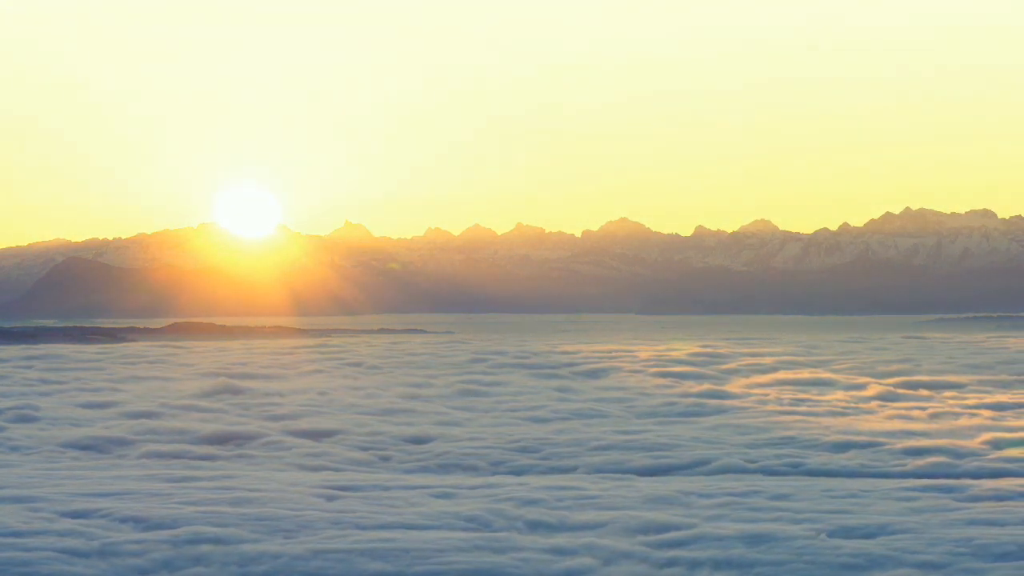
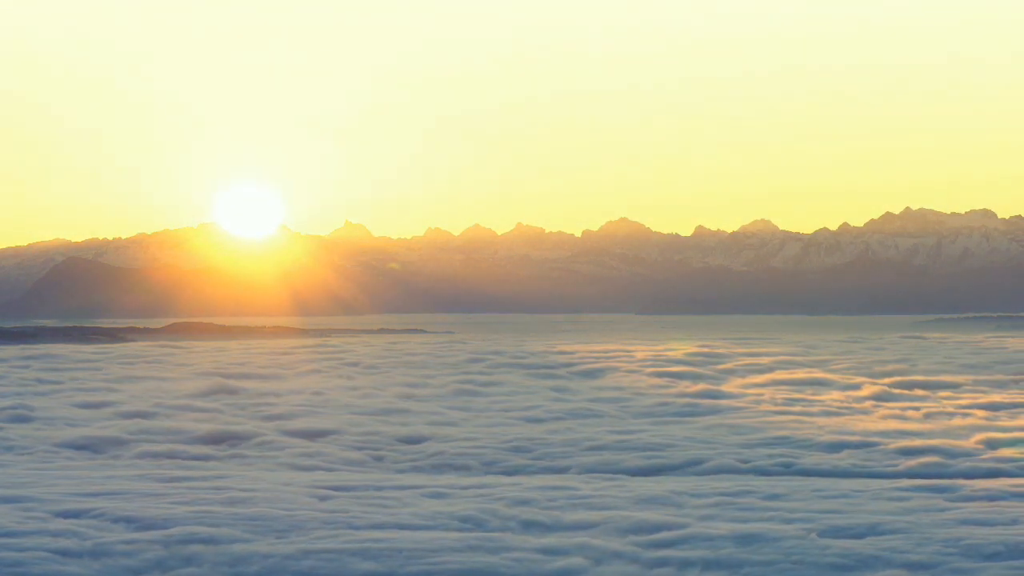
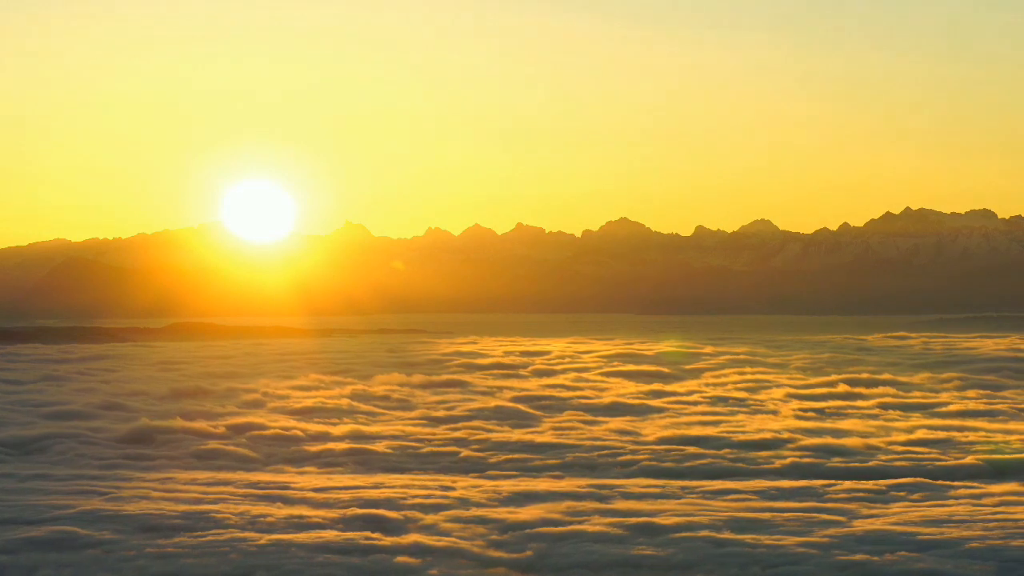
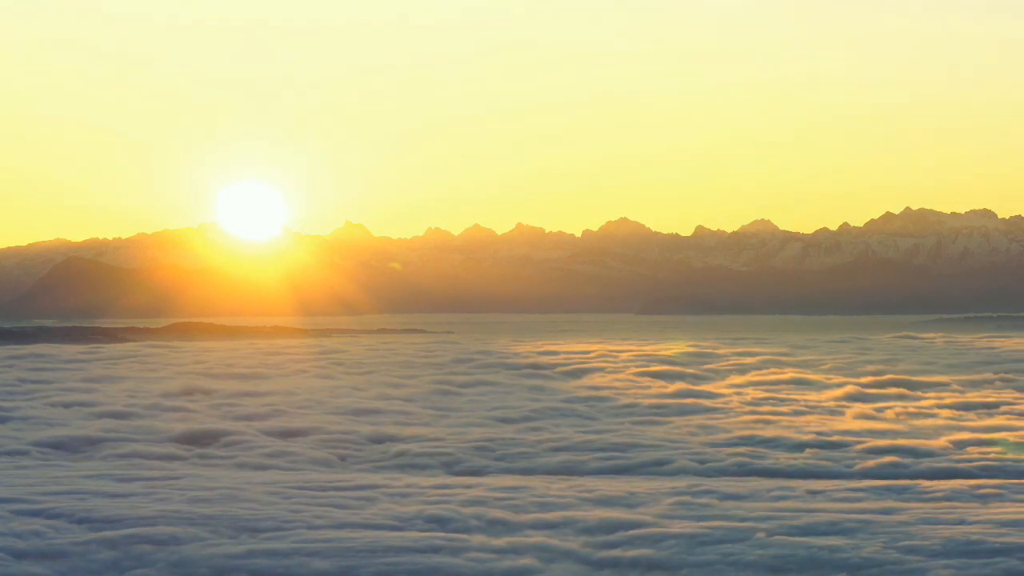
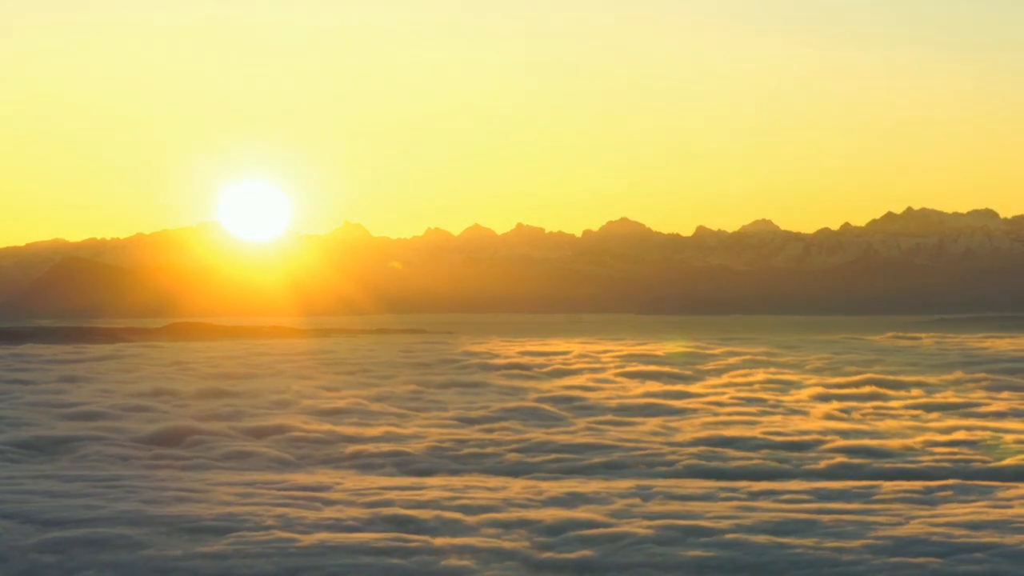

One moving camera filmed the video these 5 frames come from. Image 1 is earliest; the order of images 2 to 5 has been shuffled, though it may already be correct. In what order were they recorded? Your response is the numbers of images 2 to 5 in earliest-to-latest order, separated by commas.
2, 4, 5, 3
